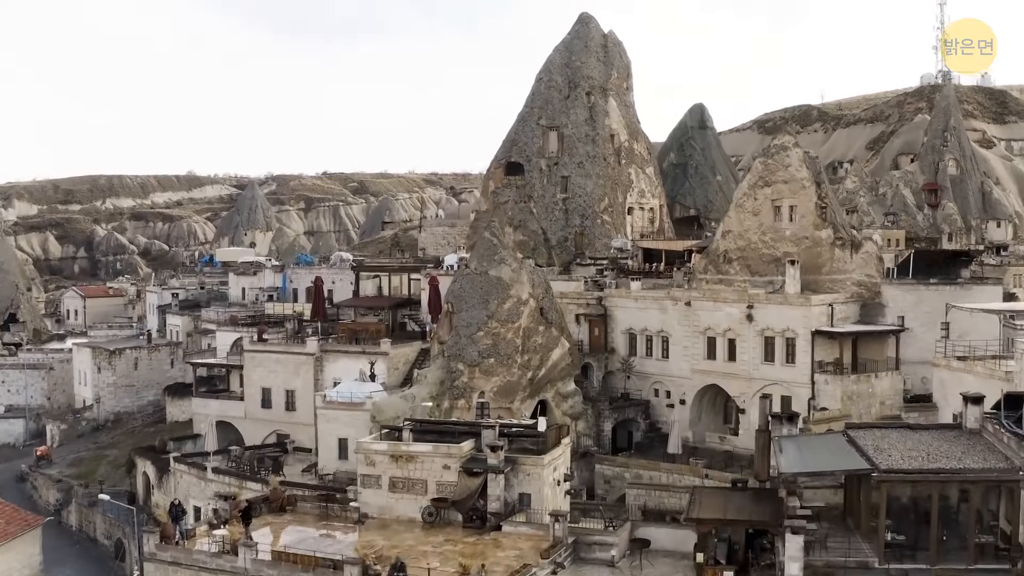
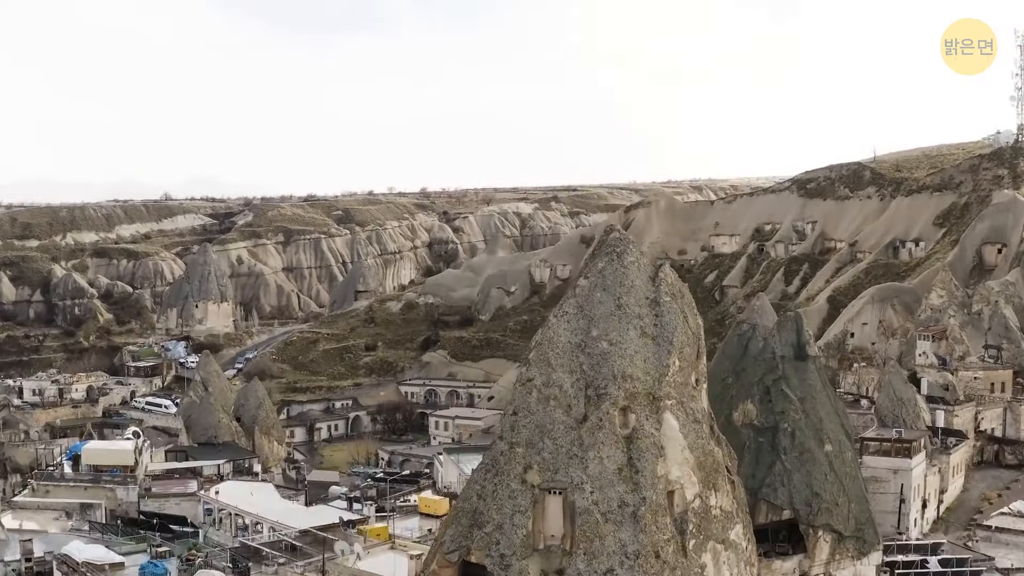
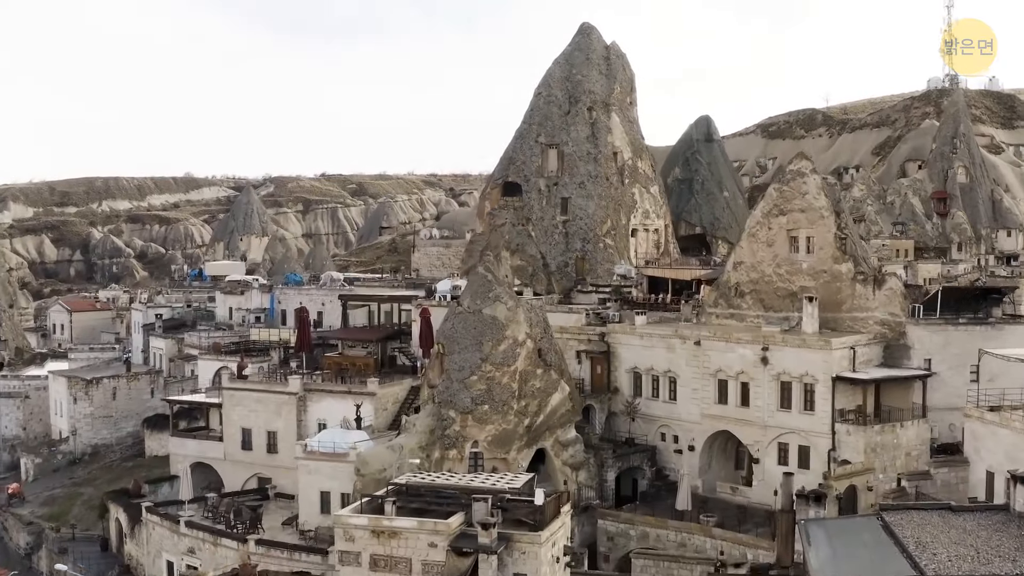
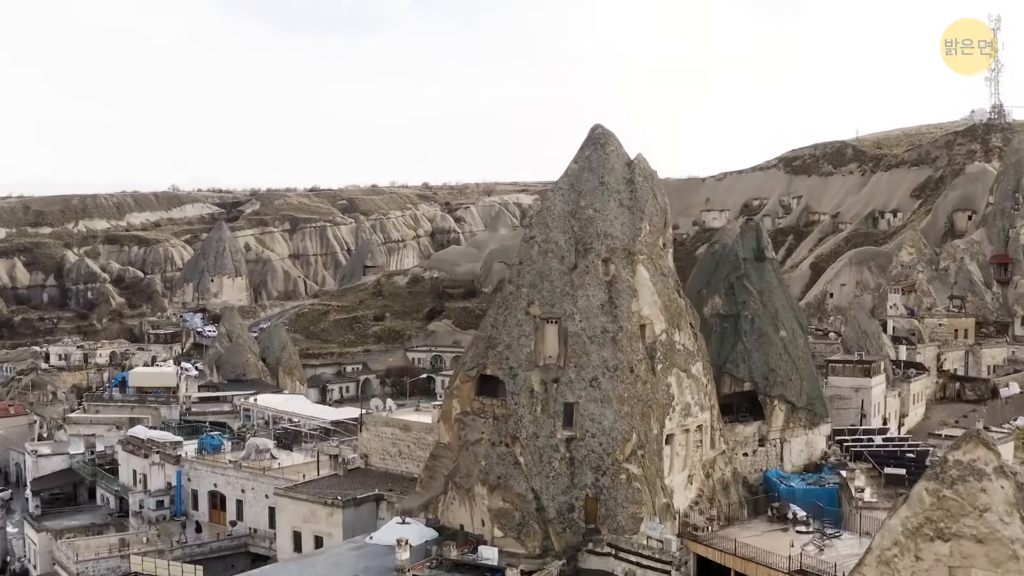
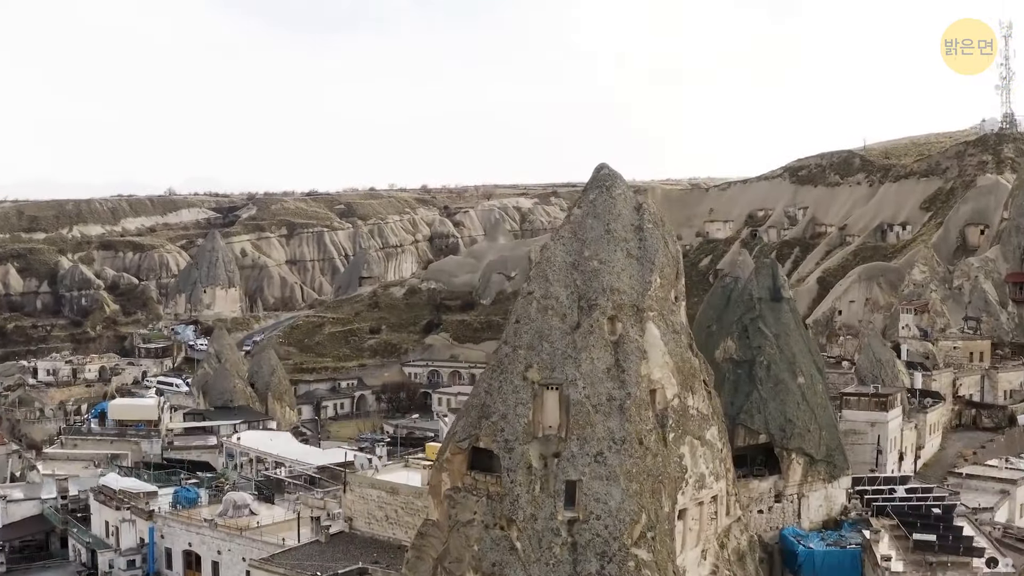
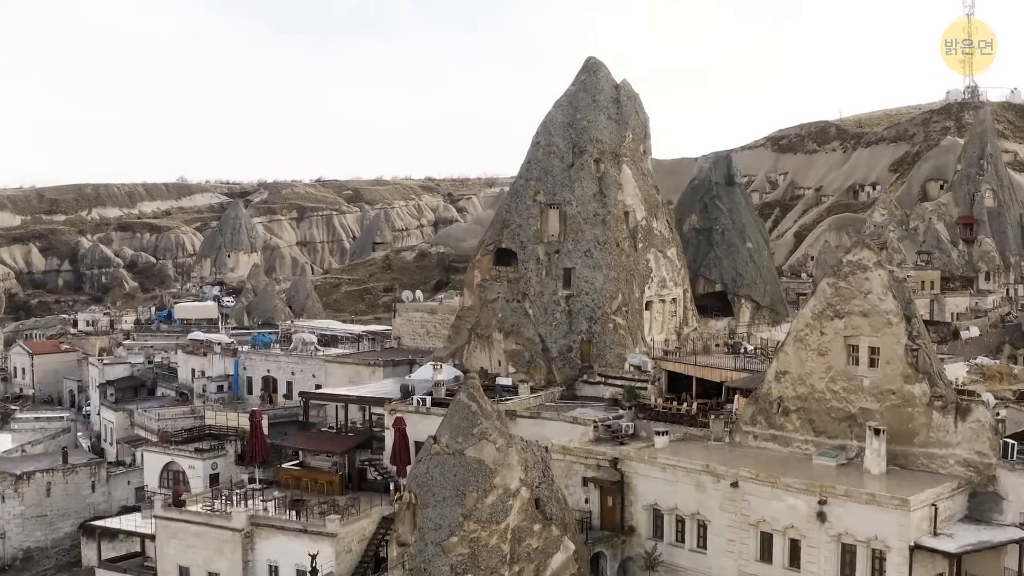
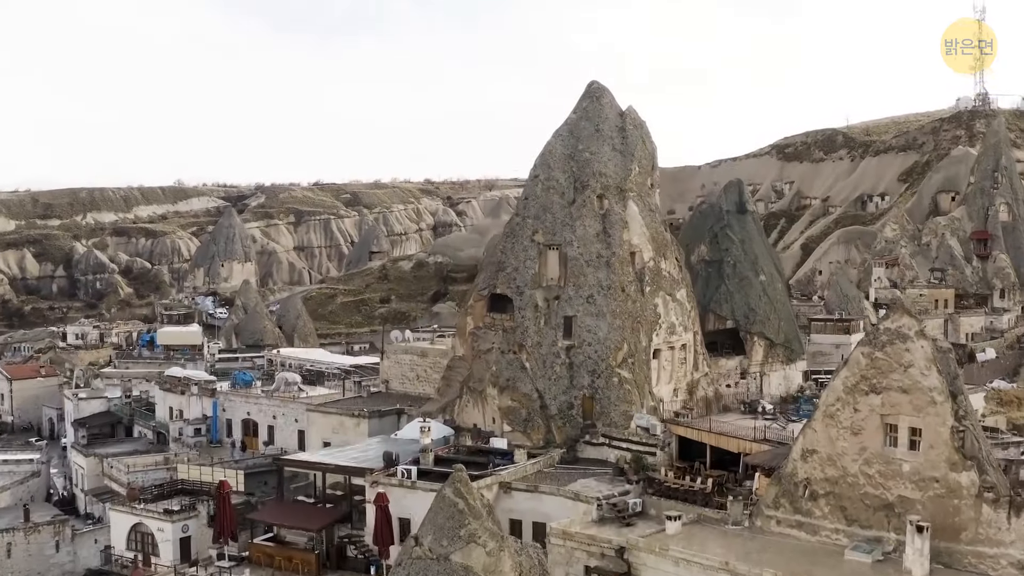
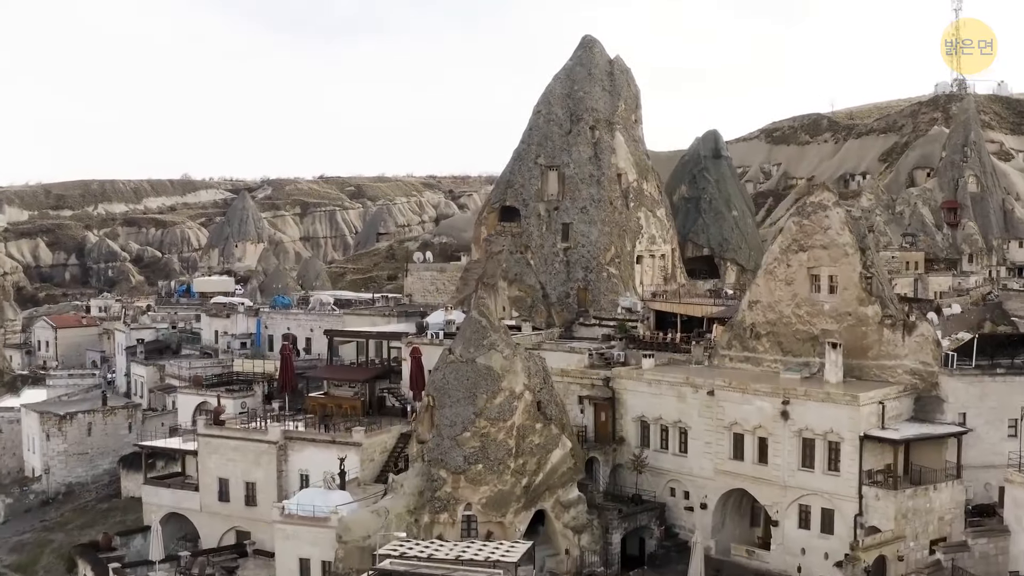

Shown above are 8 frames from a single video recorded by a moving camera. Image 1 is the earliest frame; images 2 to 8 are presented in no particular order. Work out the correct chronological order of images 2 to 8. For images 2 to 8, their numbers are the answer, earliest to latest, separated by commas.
3, 8, 6, 7, 4, 5, 2
